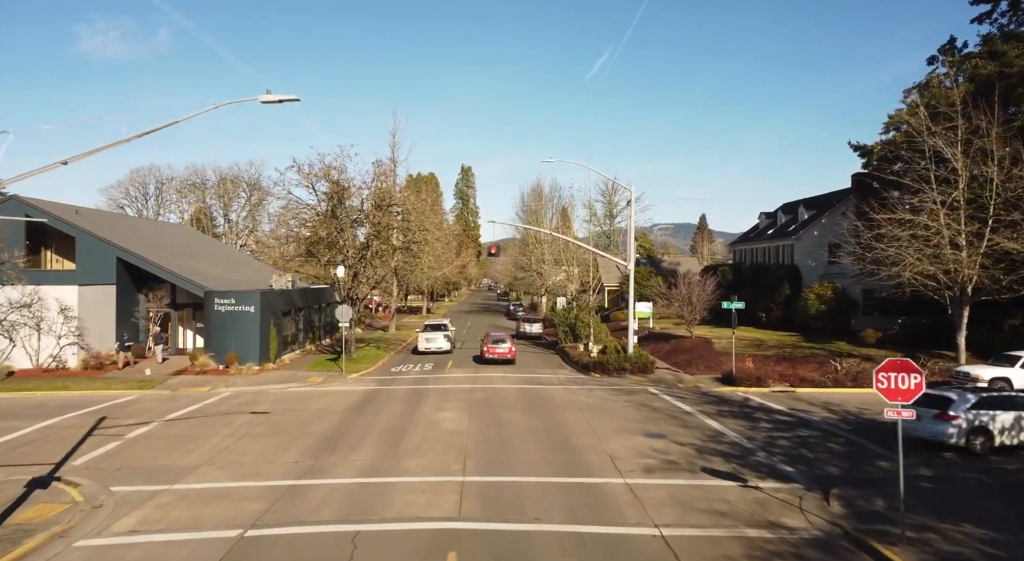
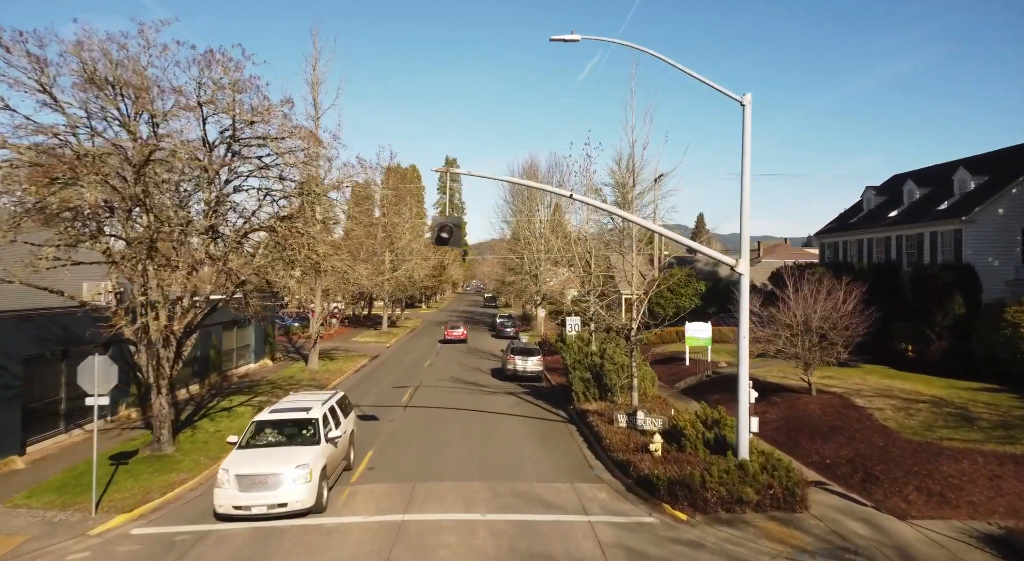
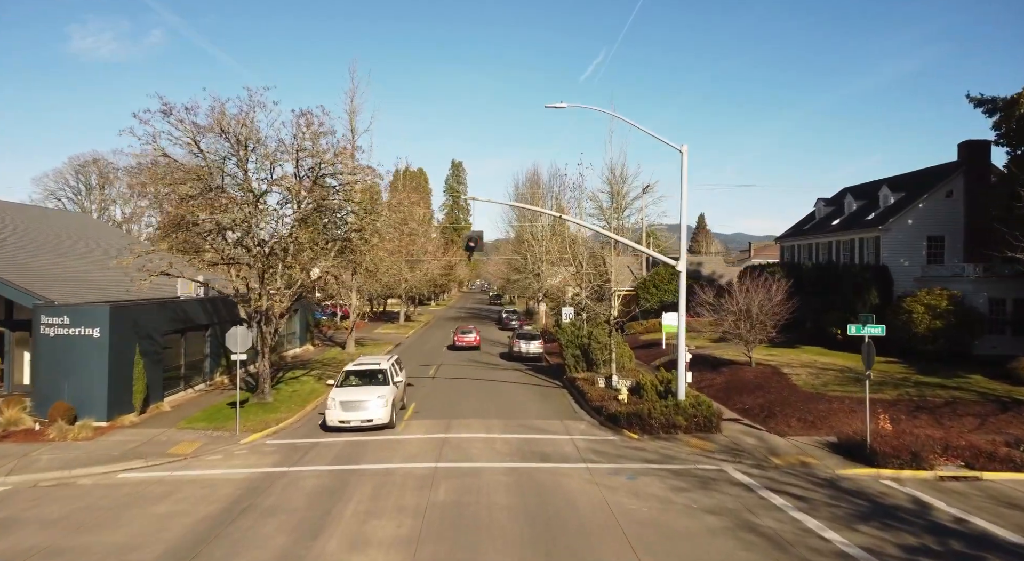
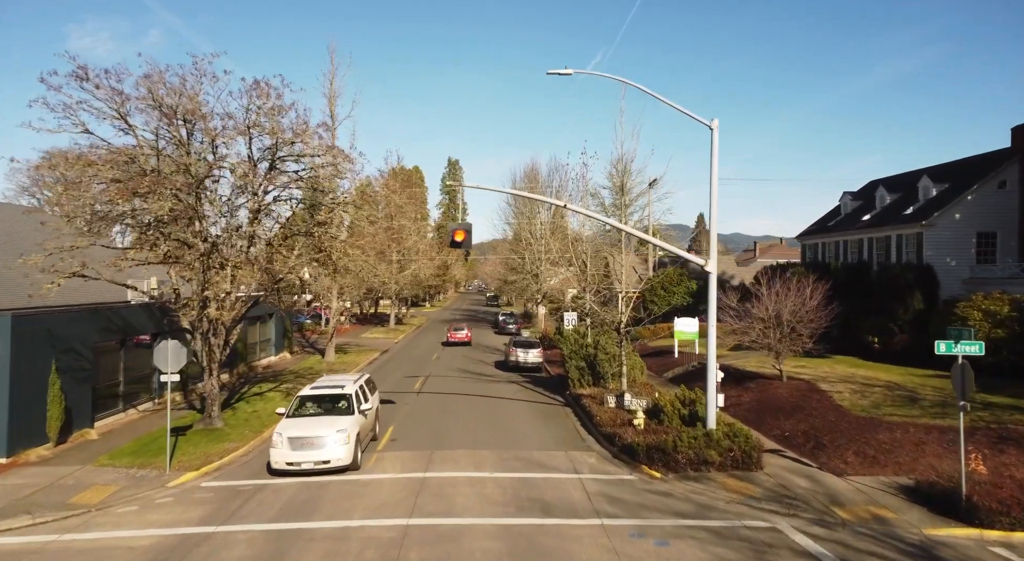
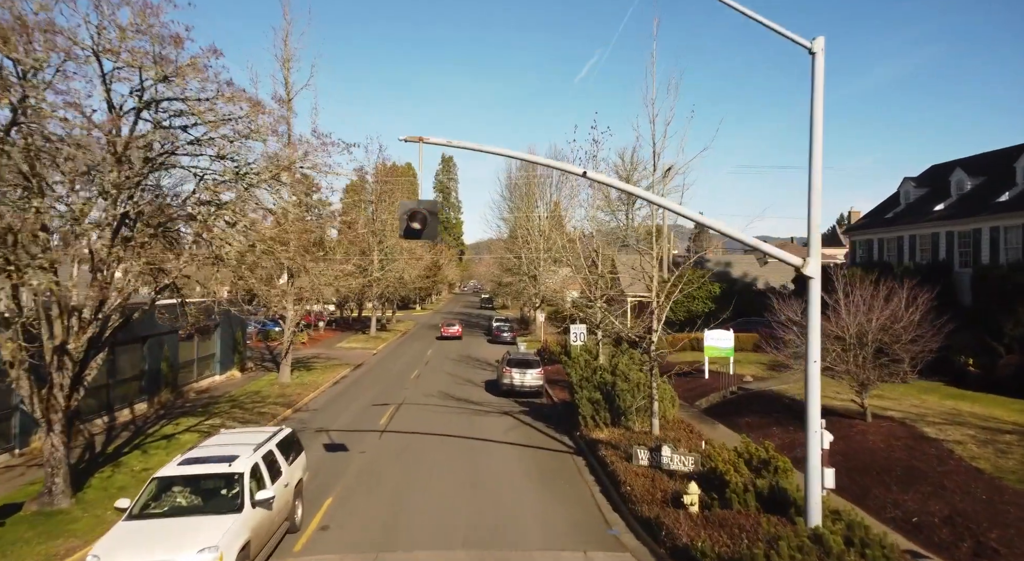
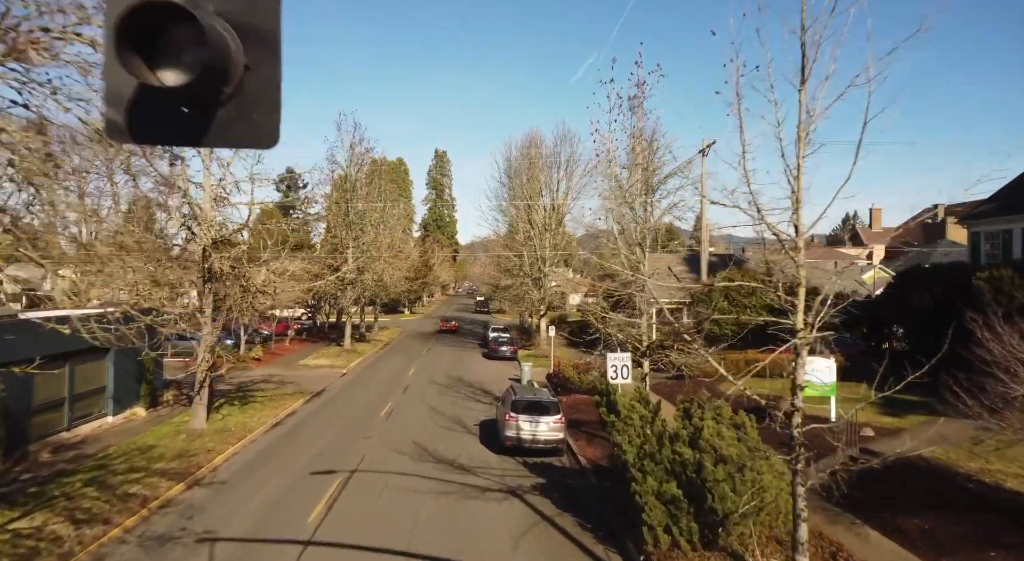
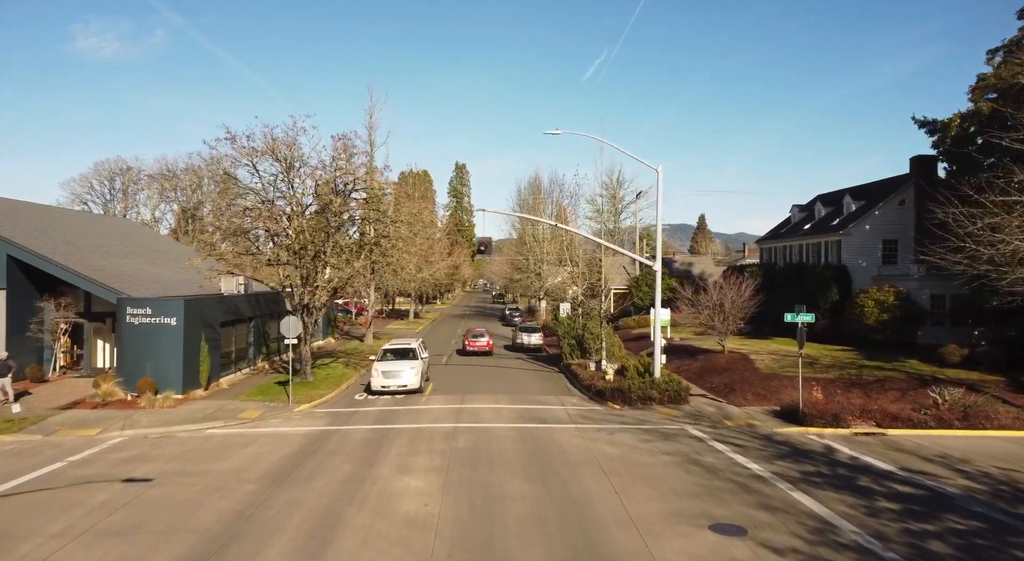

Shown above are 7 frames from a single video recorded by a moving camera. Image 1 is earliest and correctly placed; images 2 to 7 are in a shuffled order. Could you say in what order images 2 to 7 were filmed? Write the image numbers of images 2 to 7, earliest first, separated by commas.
7, 3, 4, 2, 5, 6
